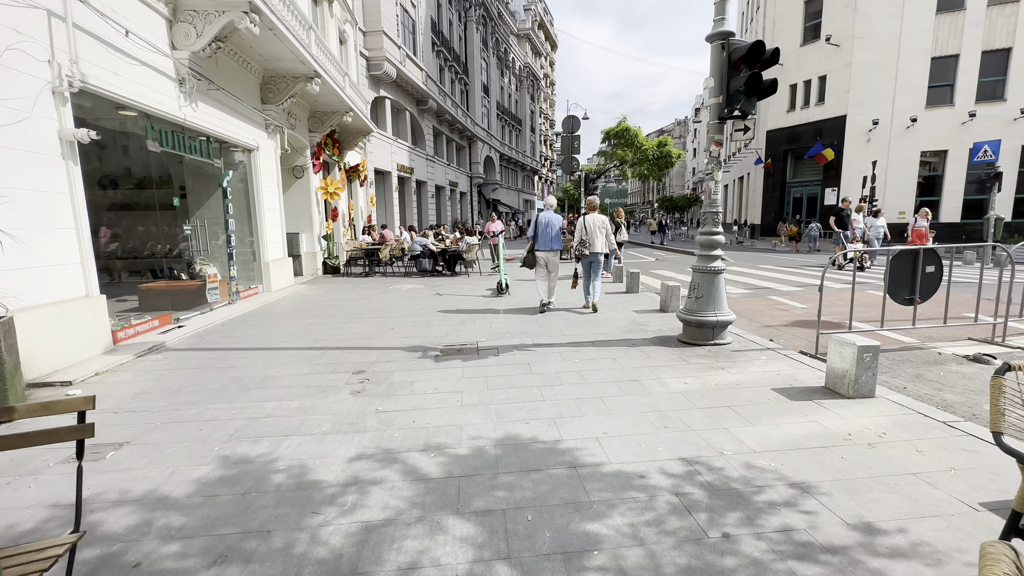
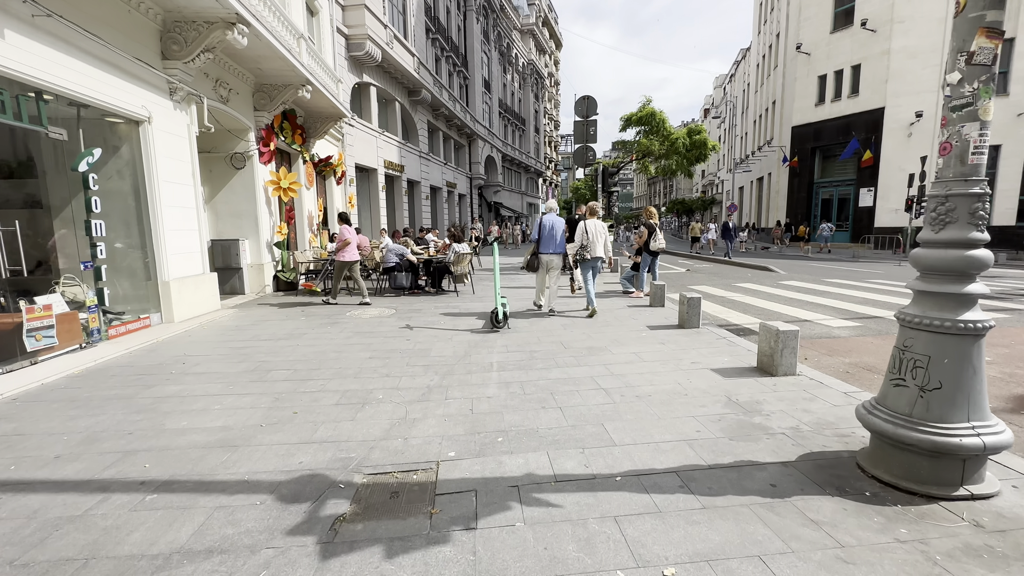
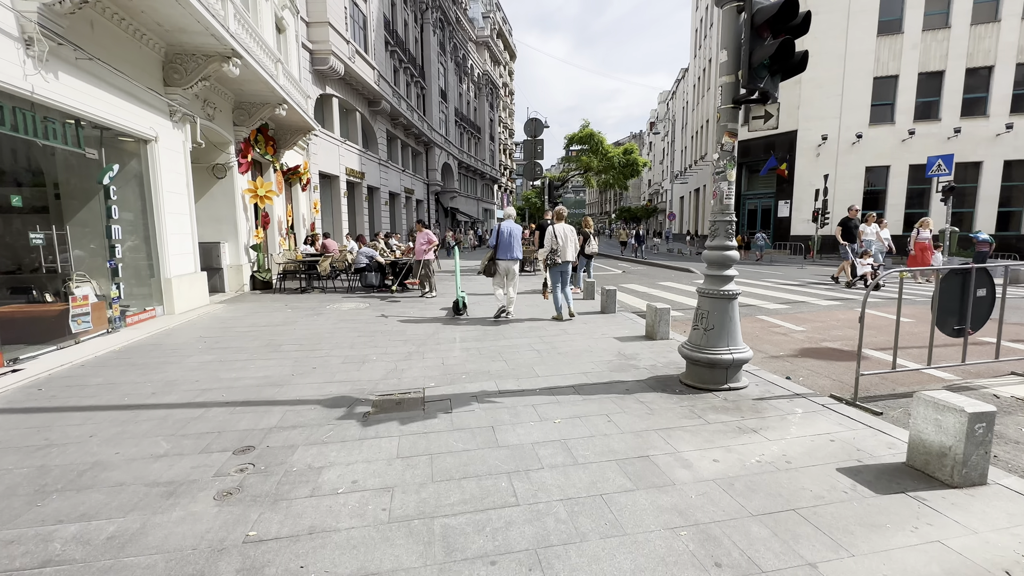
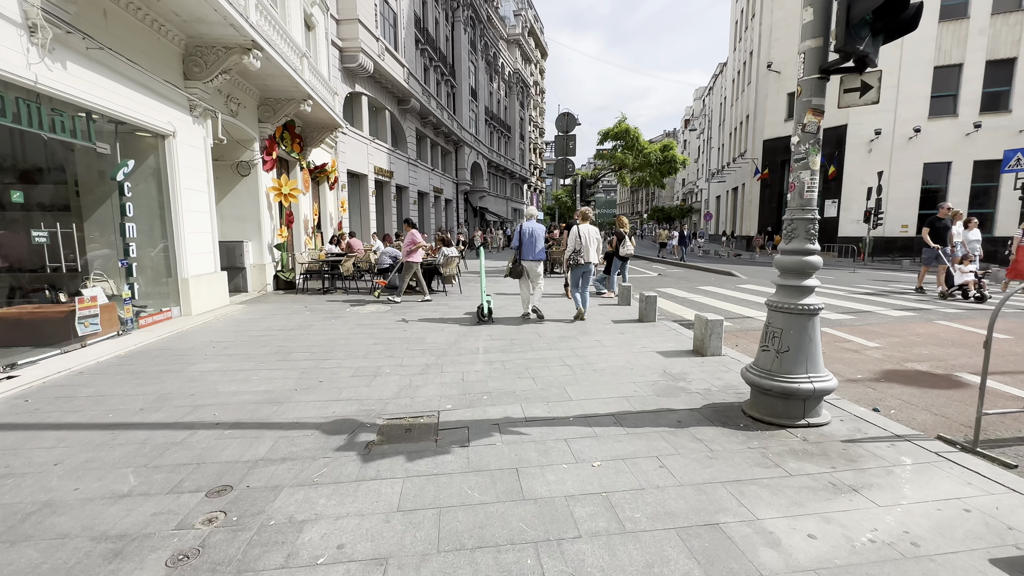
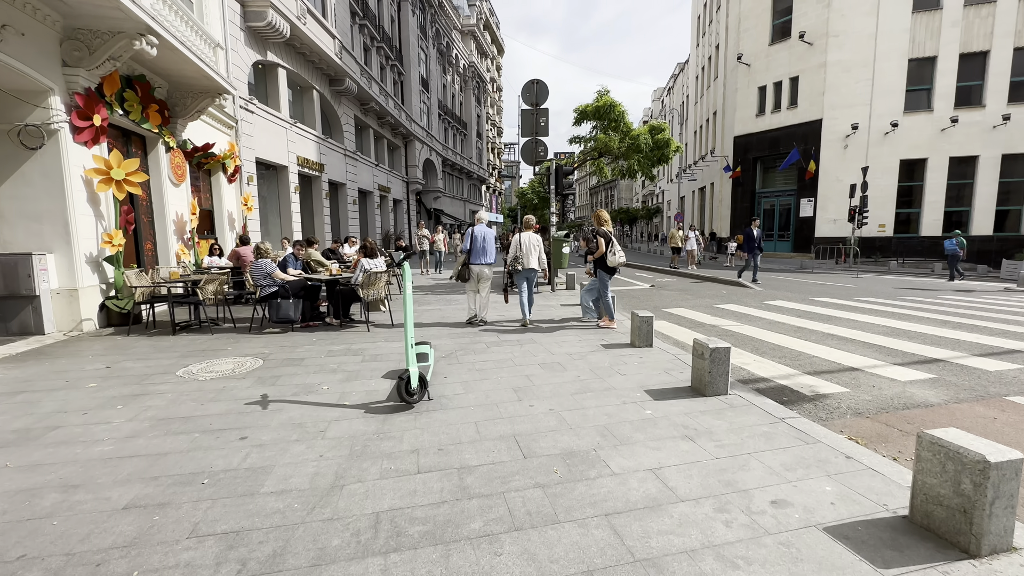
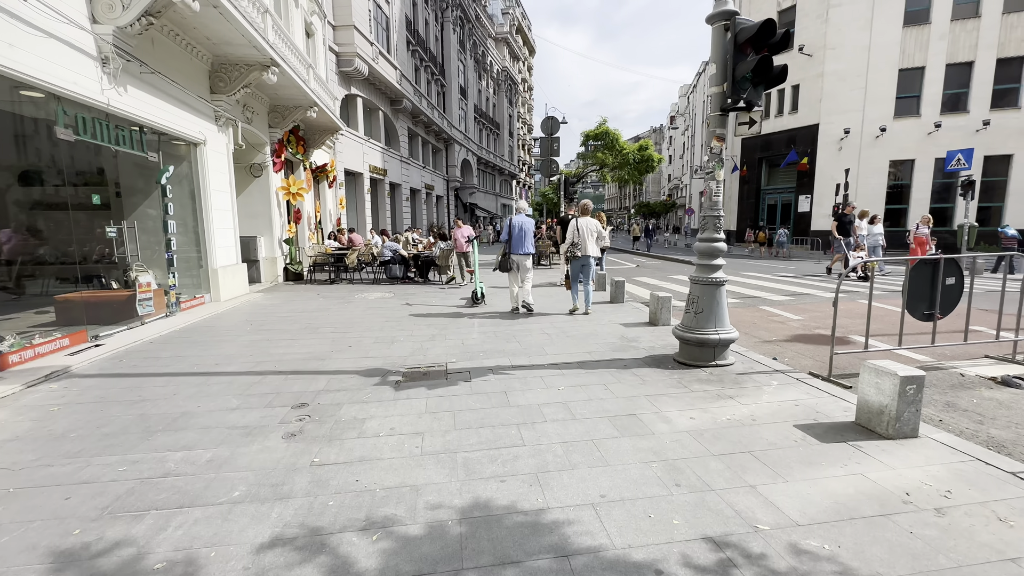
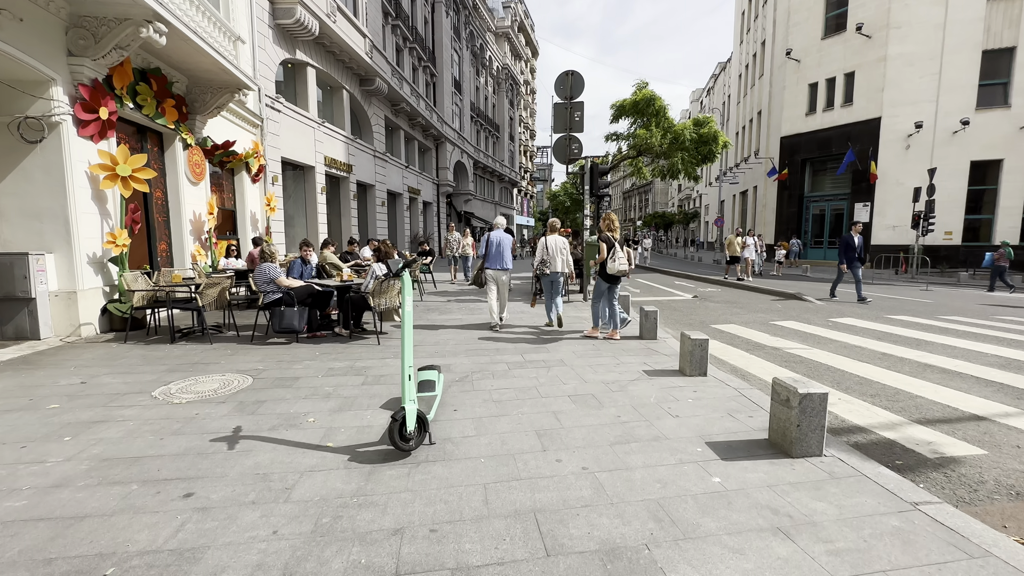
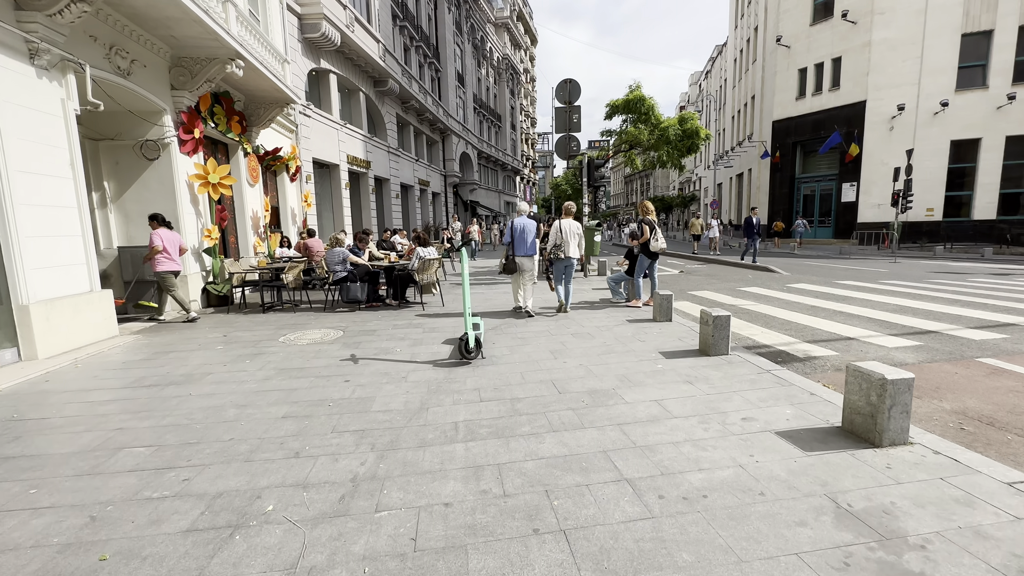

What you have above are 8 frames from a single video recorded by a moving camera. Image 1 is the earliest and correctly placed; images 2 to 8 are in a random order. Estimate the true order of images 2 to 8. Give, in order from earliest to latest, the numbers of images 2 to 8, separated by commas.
6, 3, 4, 2, 8, 5, 7
